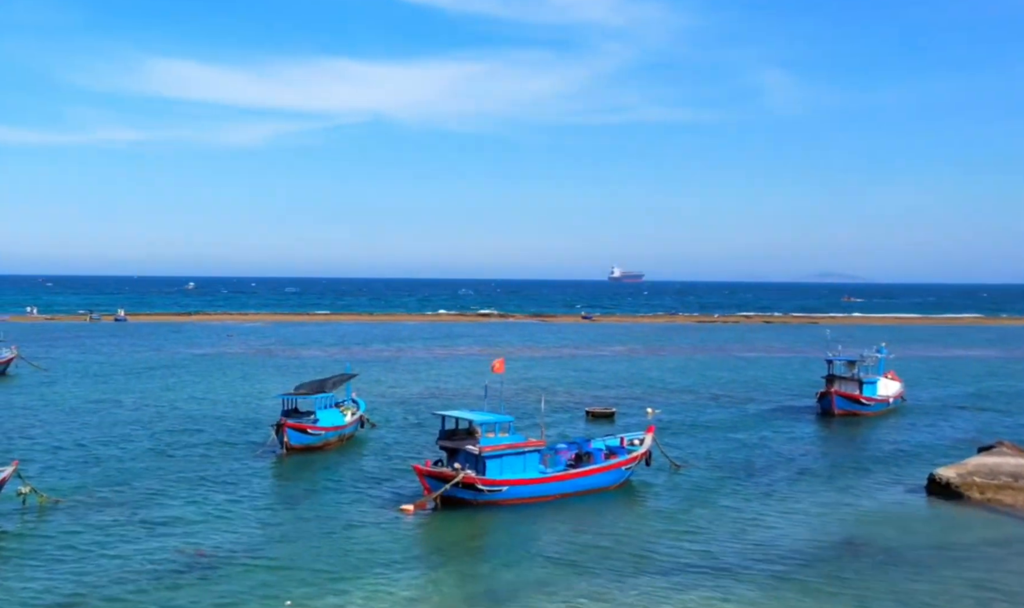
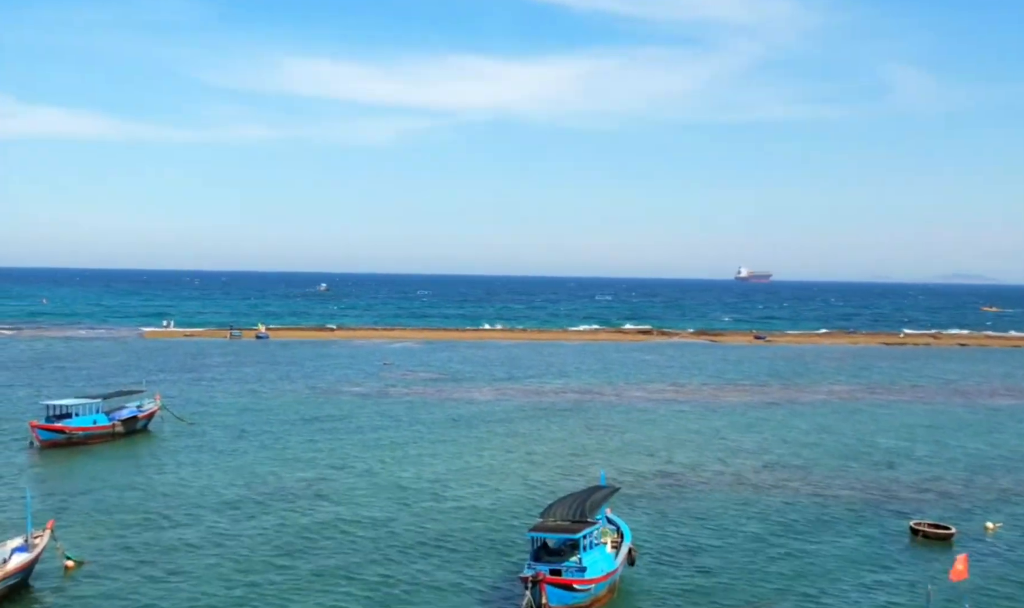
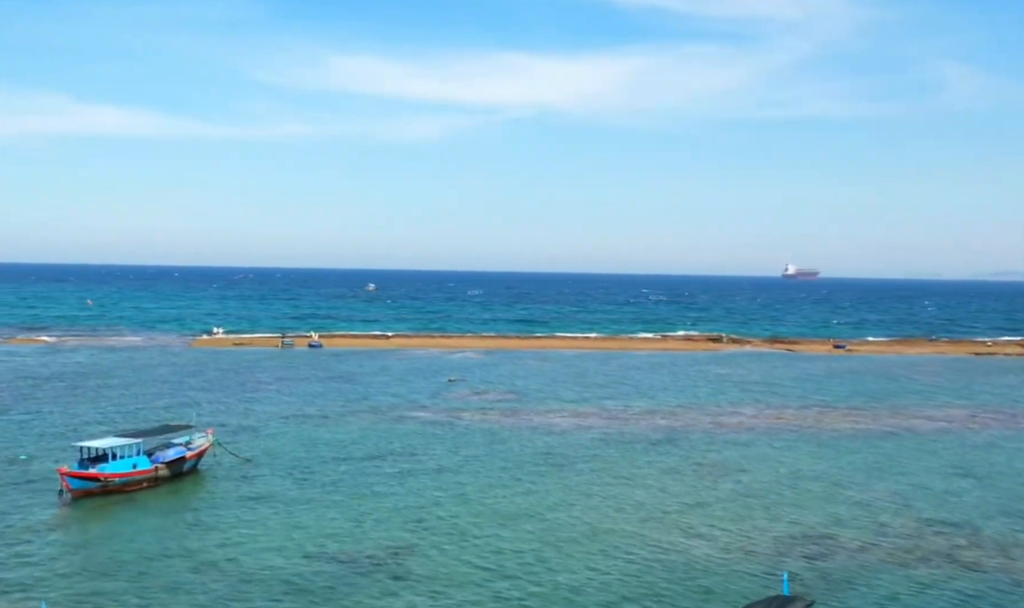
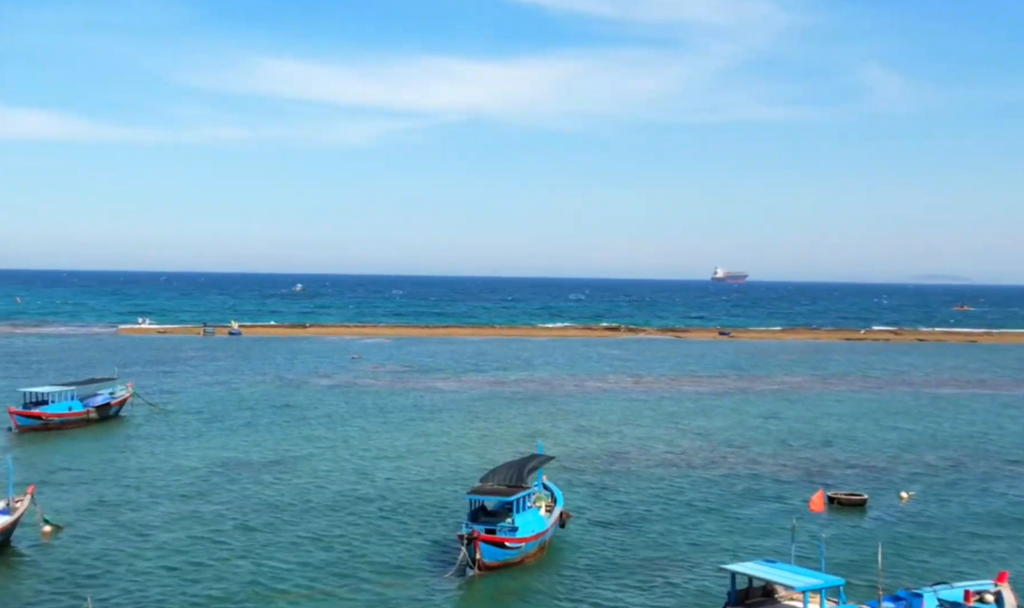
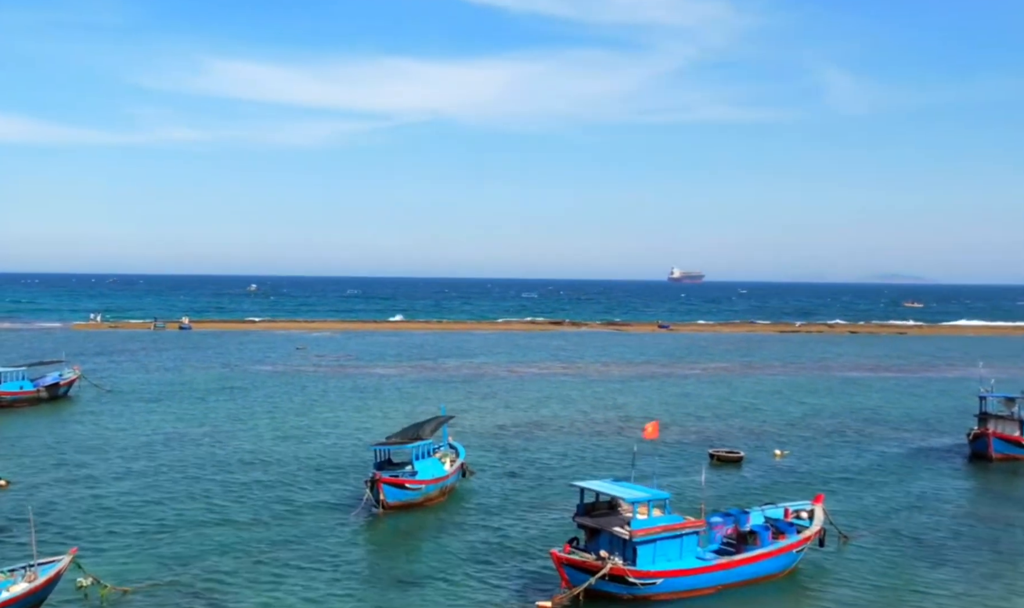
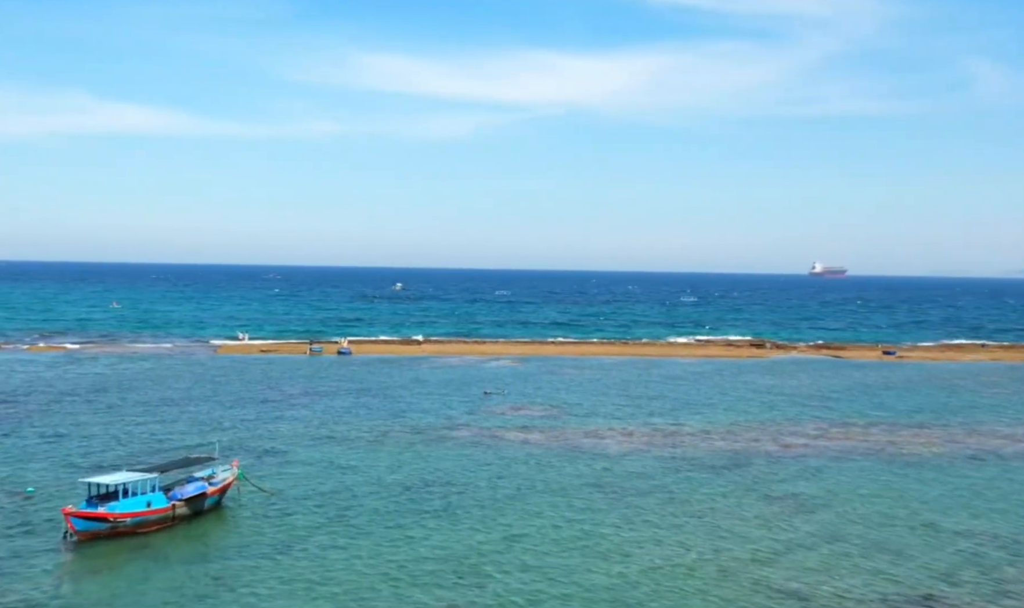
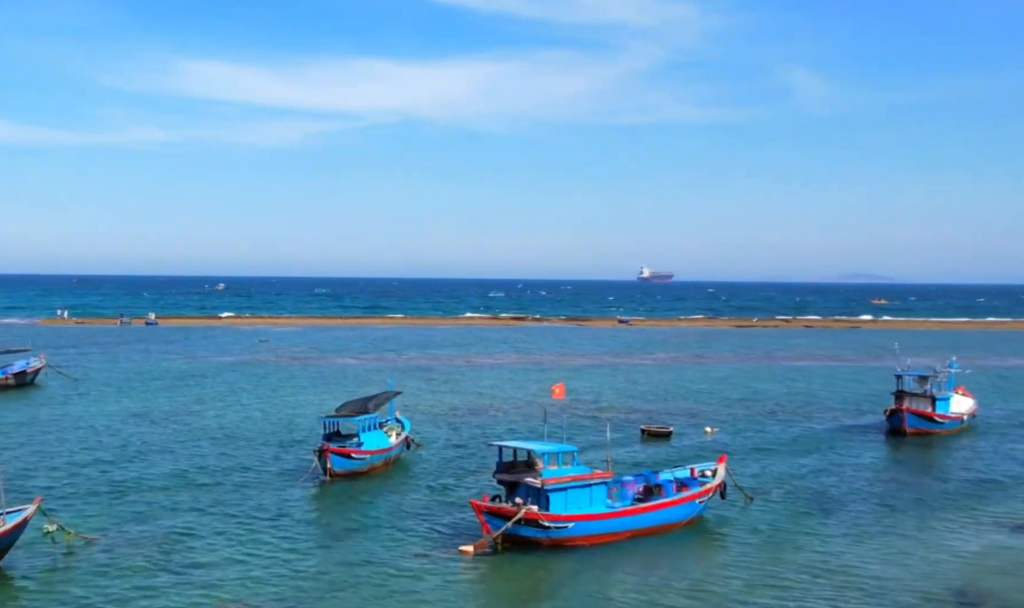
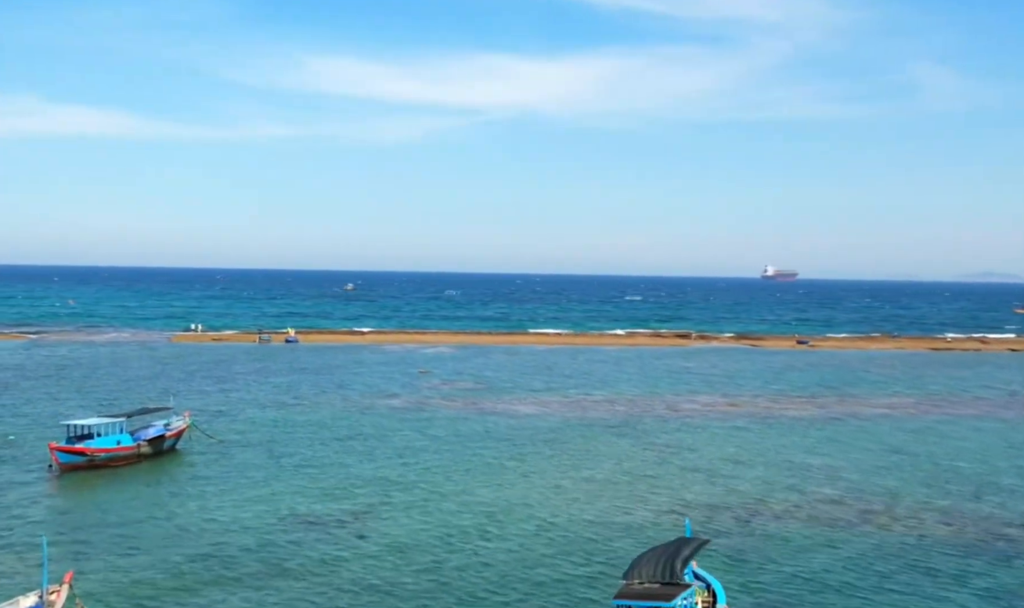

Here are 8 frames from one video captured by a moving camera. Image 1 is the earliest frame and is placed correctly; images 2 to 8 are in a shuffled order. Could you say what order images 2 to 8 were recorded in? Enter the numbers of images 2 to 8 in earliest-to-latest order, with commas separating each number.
7, 5, 4, 2, 8, 3, 6
